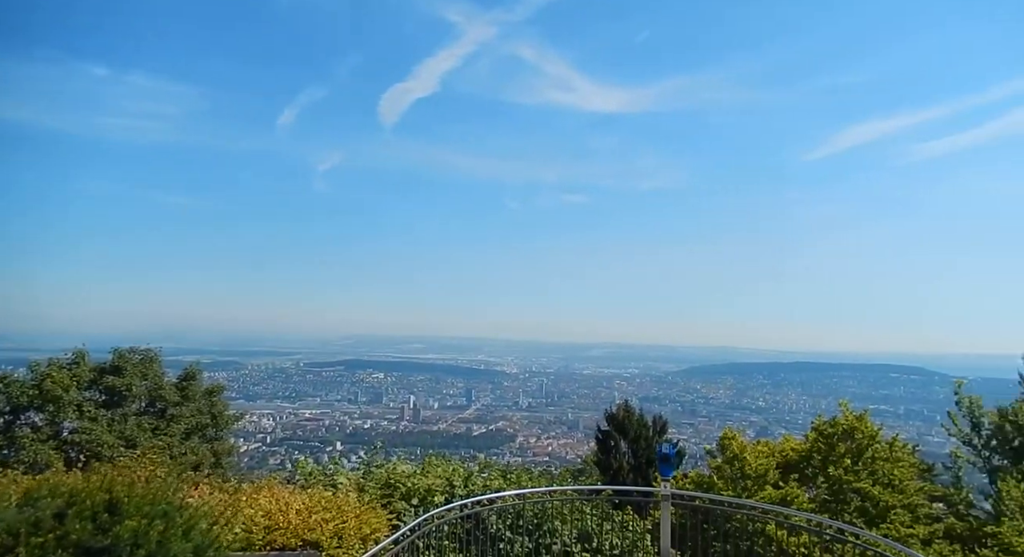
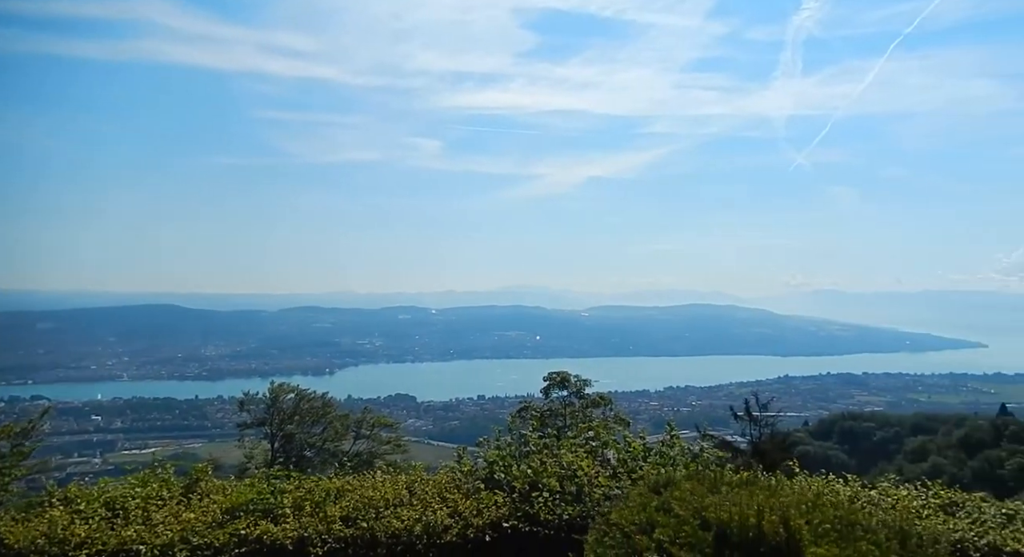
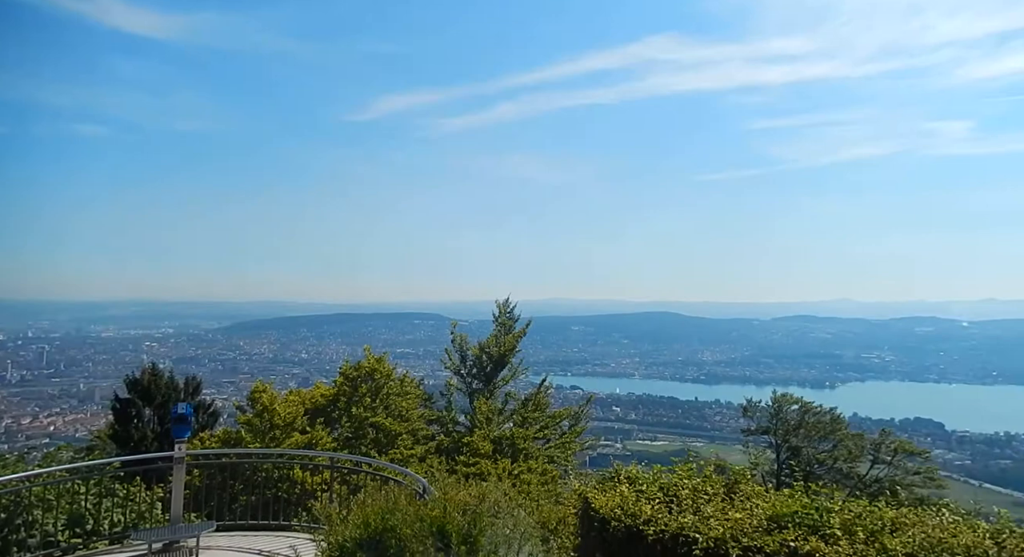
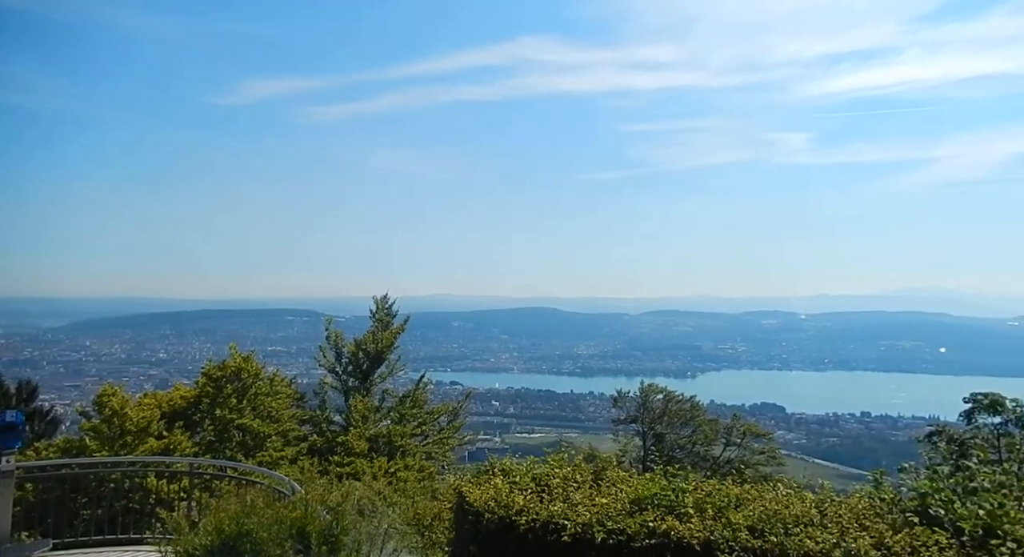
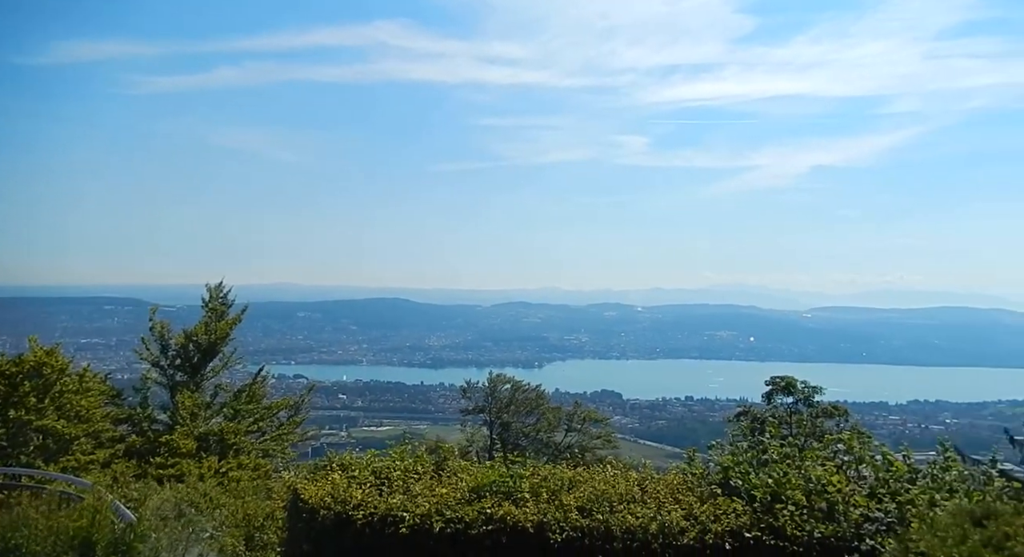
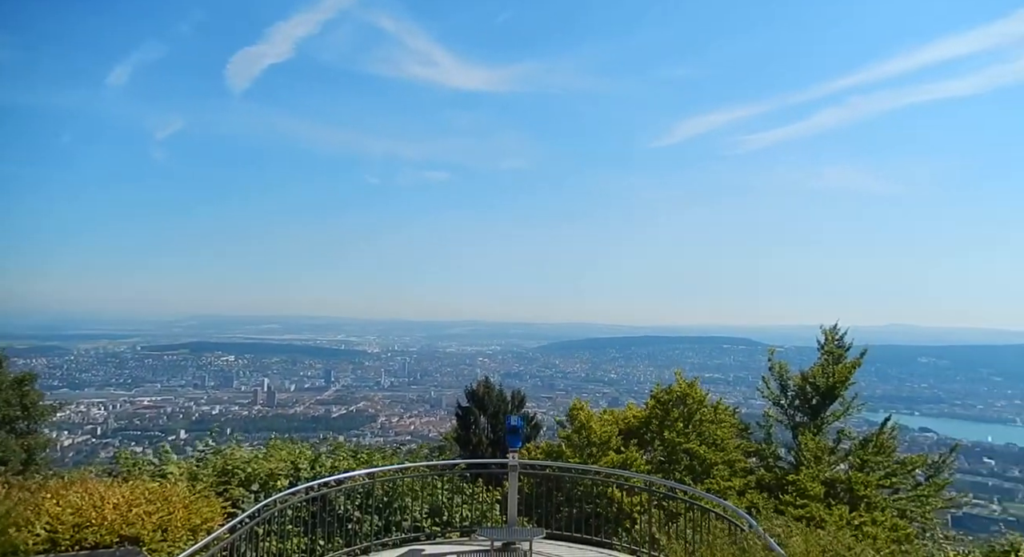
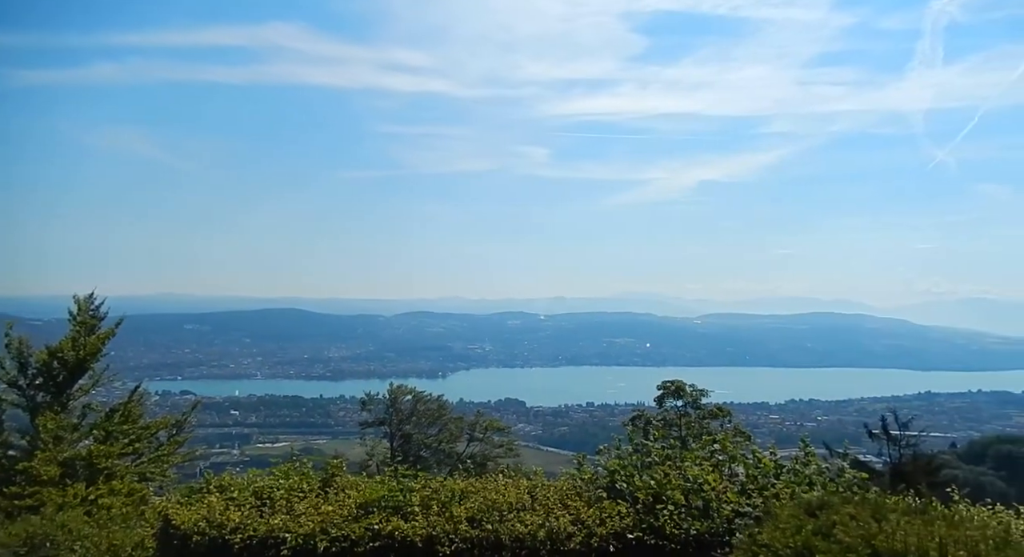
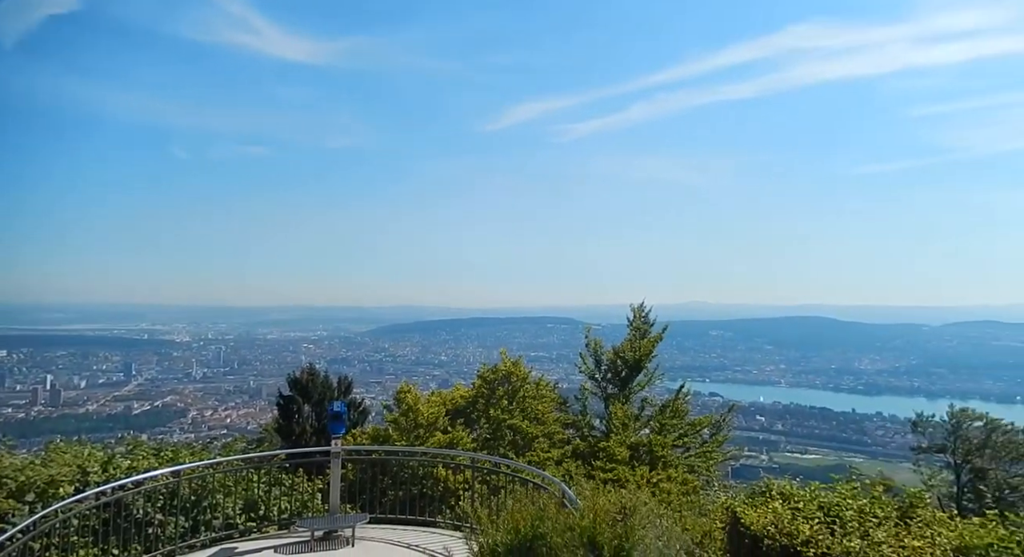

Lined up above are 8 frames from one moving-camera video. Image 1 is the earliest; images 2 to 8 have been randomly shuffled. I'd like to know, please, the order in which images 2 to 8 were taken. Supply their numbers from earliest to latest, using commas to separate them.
6, 8, 3, 4, 5, 7, 2
